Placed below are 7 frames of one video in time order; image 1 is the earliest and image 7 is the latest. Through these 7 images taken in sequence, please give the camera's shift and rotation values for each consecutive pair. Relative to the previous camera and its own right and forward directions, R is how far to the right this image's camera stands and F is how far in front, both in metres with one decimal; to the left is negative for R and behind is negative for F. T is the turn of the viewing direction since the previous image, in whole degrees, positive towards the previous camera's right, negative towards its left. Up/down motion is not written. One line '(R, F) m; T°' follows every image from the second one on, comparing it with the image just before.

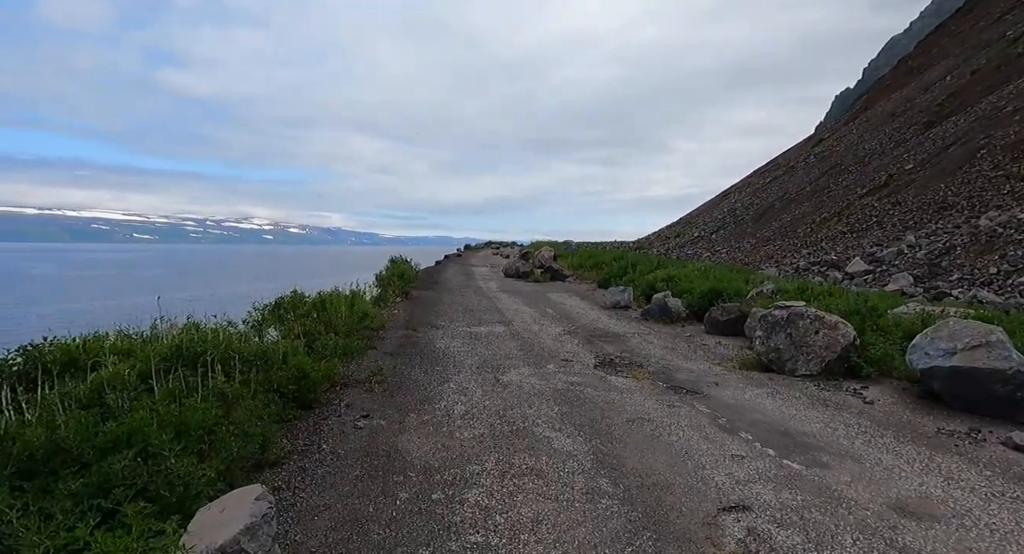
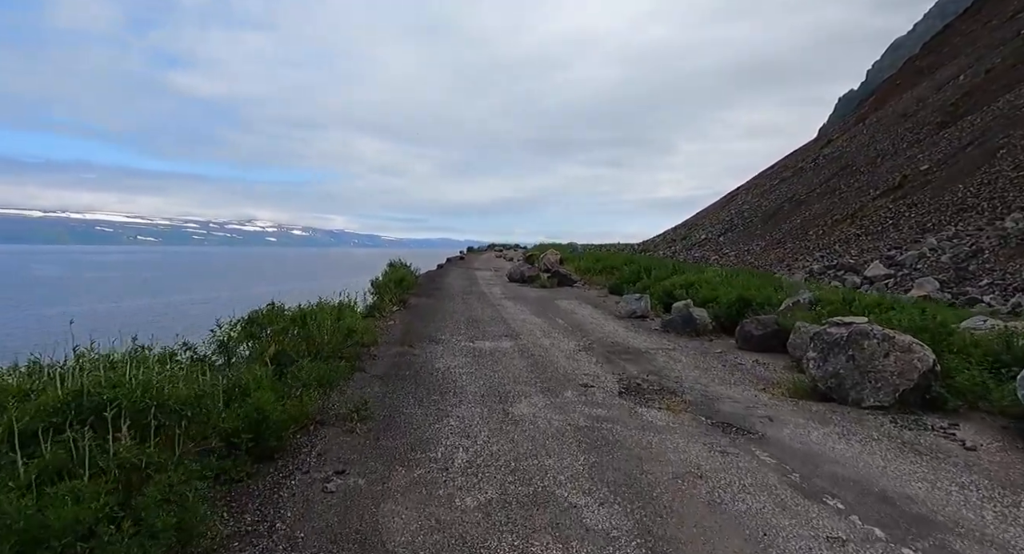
(-0.1, +1.1) m; 0°
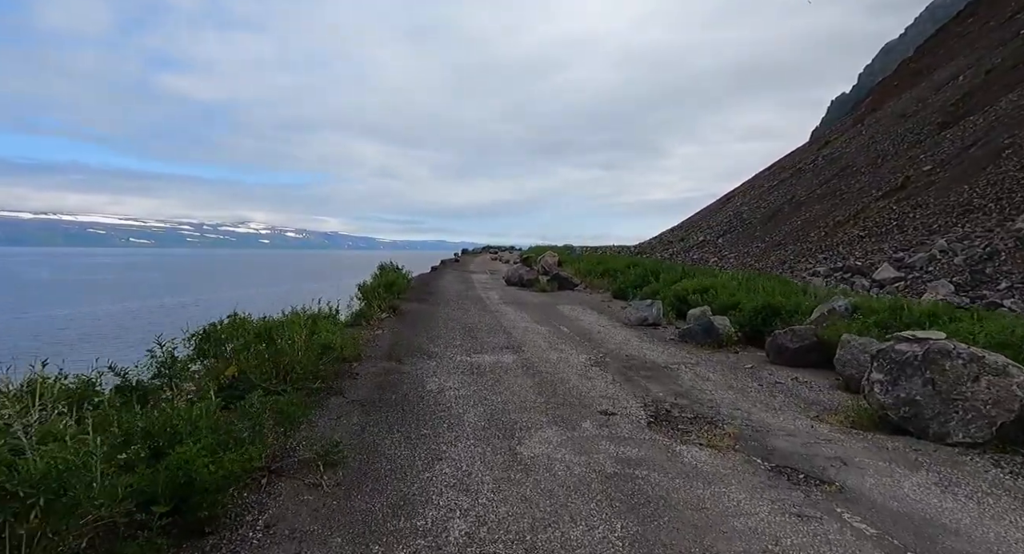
(-0.1, +1.0) m; +1°
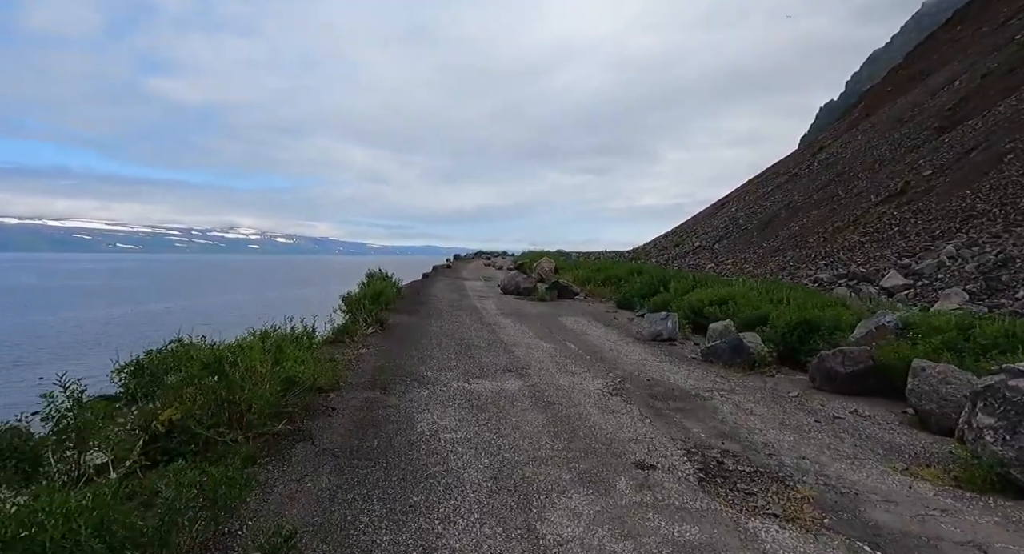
(-0.2, +1.1) m; +1°
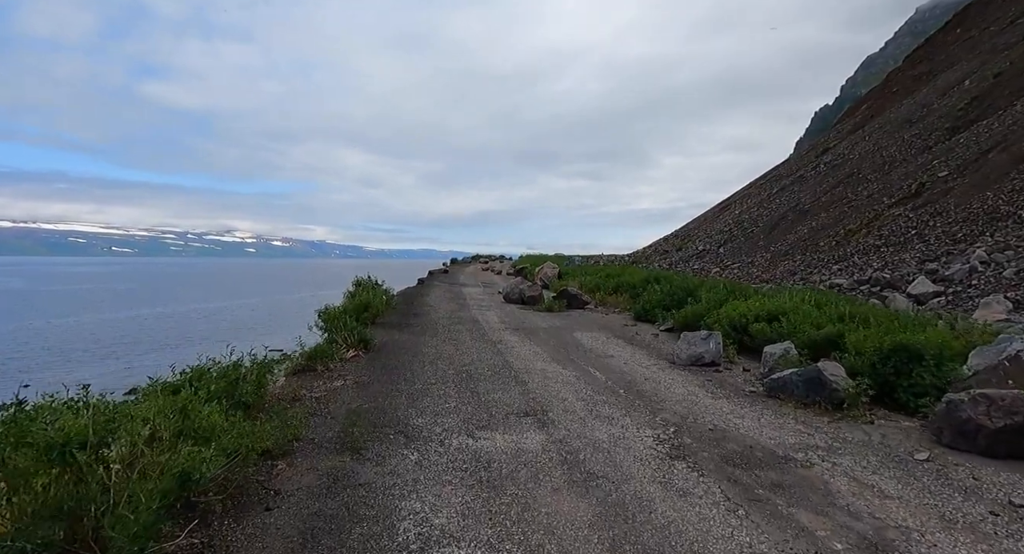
(-0.2, +1.8) m; 0°
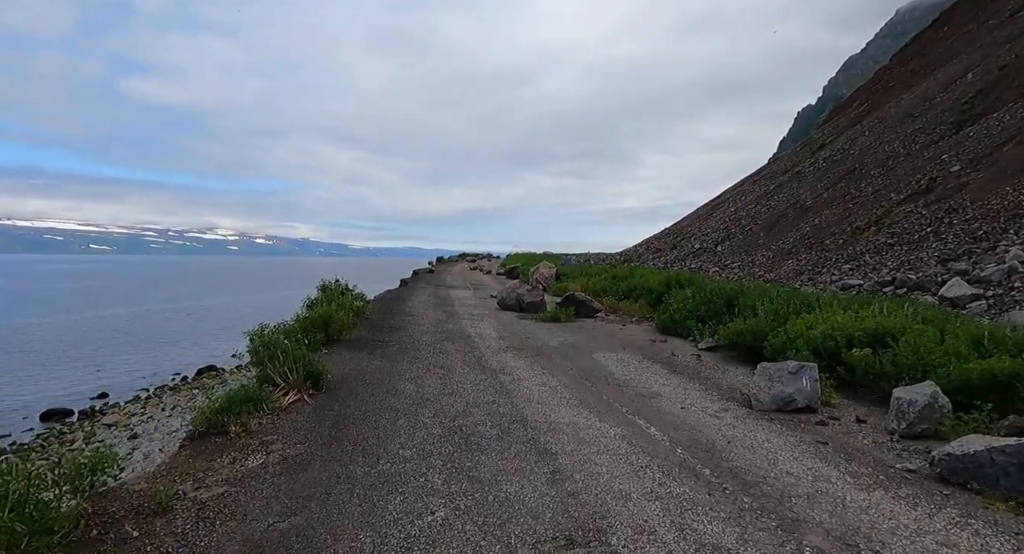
(-0.3, +2.7) m; +1°
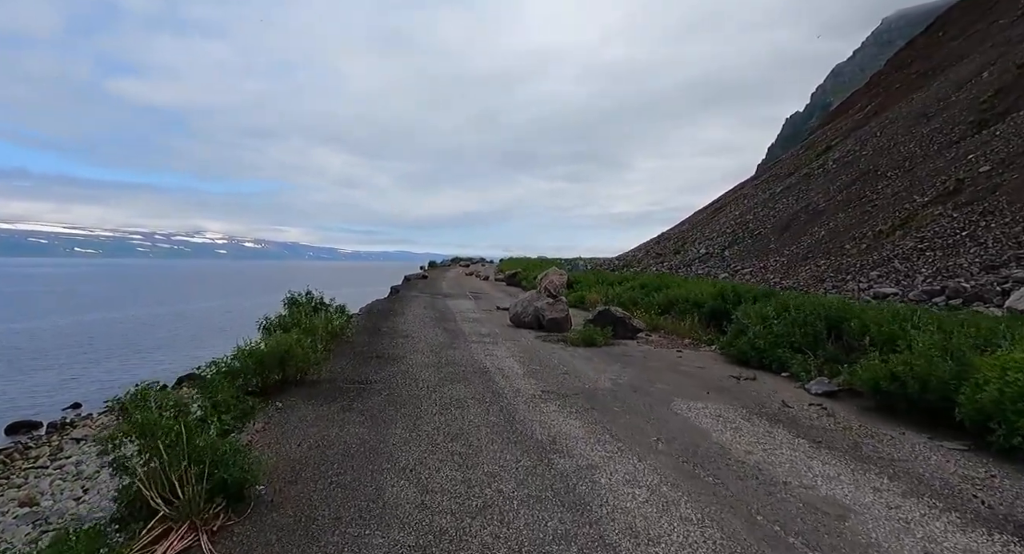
(-0.7, +3.0) m; +1°
